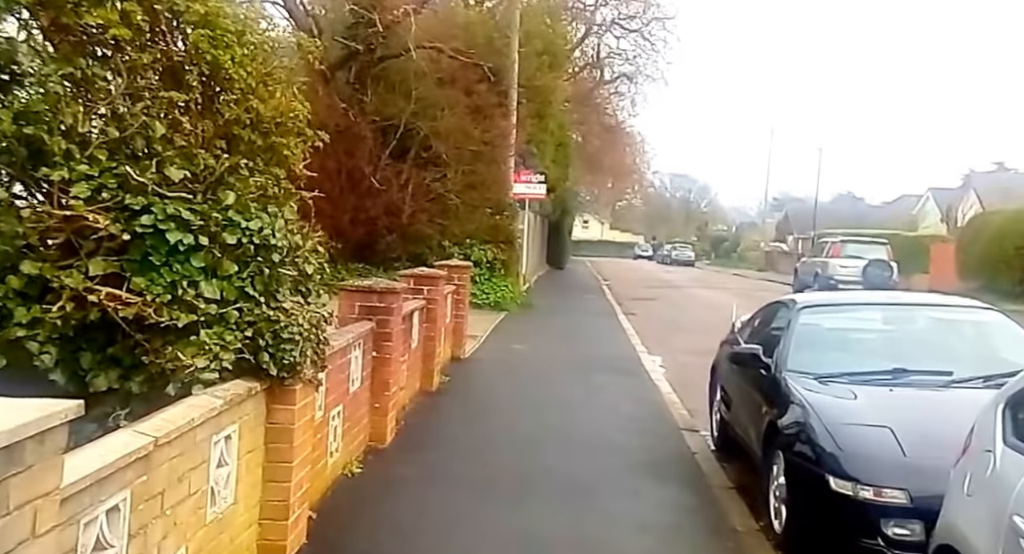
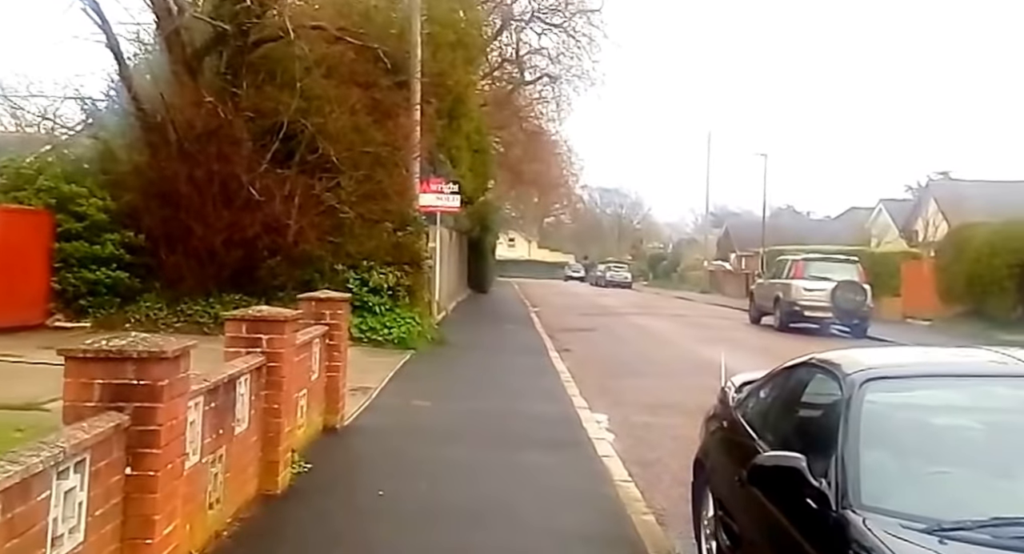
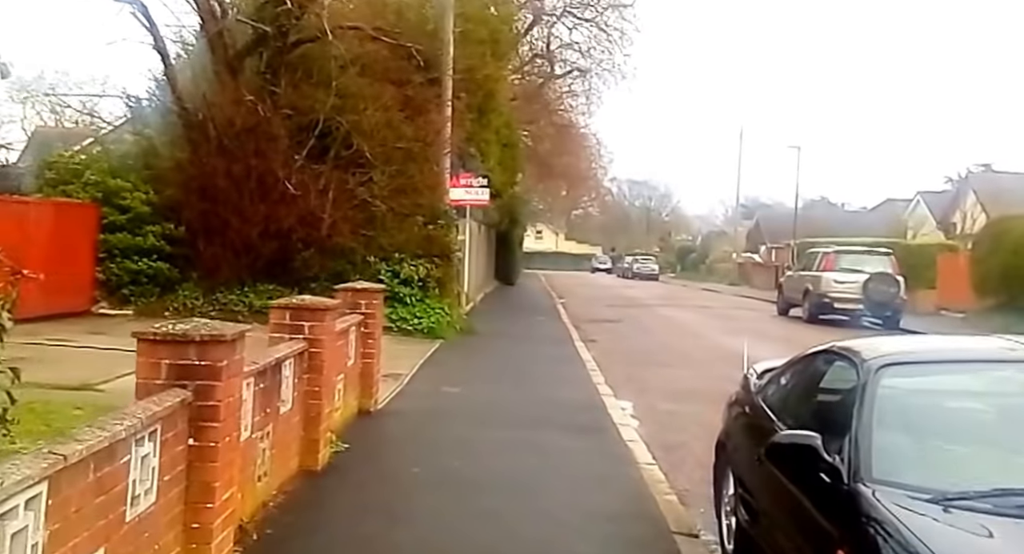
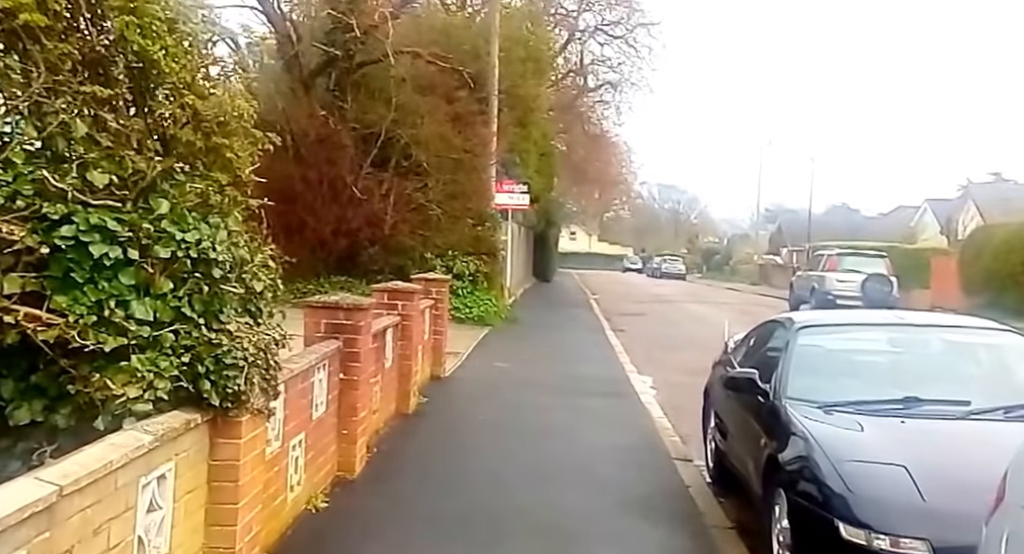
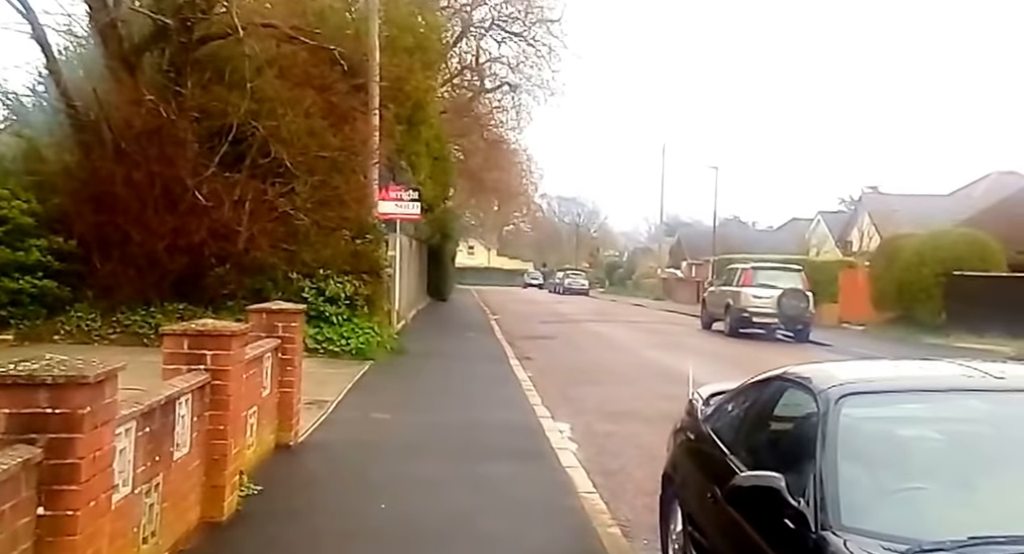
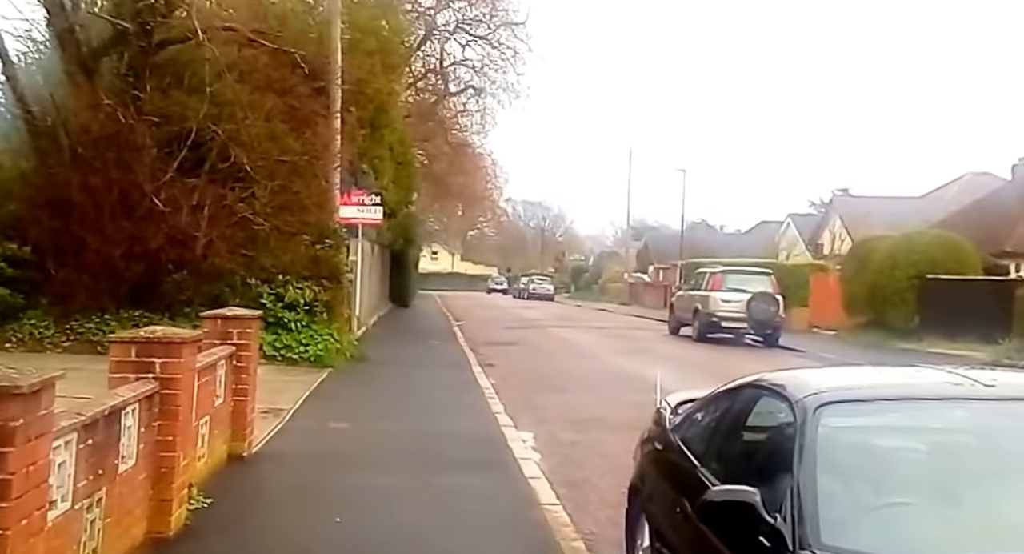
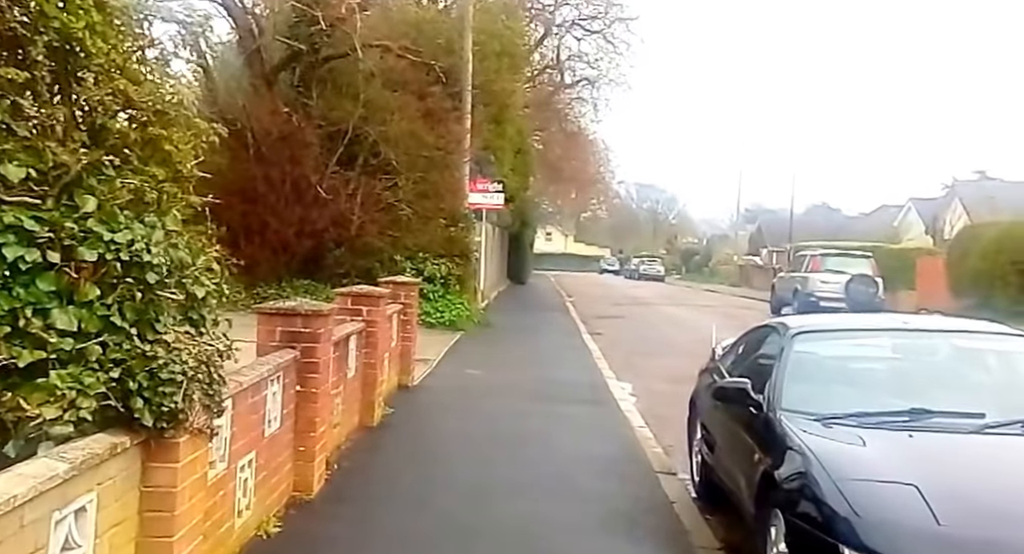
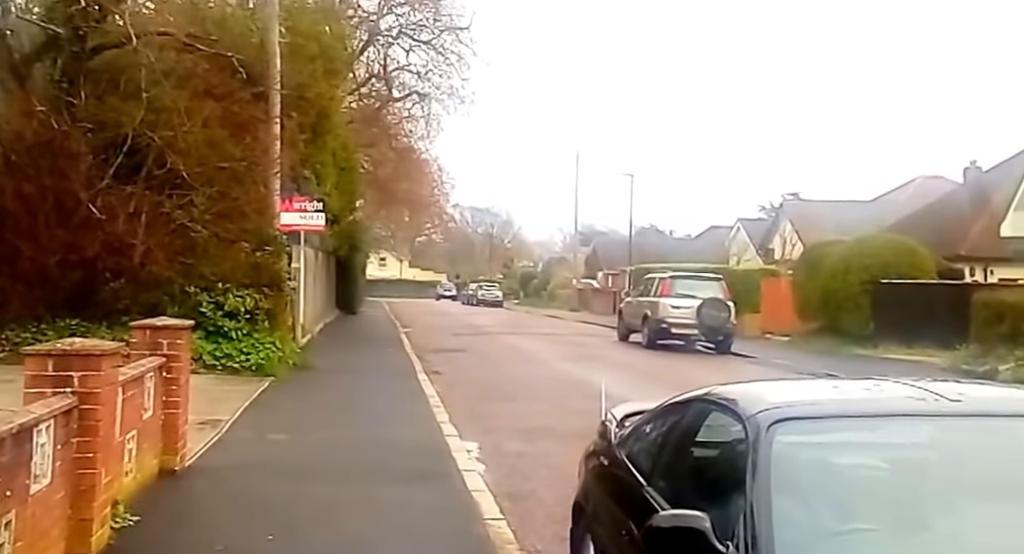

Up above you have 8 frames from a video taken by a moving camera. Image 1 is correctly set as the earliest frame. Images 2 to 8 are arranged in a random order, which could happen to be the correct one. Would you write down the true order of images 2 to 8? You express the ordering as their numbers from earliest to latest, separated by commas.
4, 7, 3, 2, 5, 6, 8
